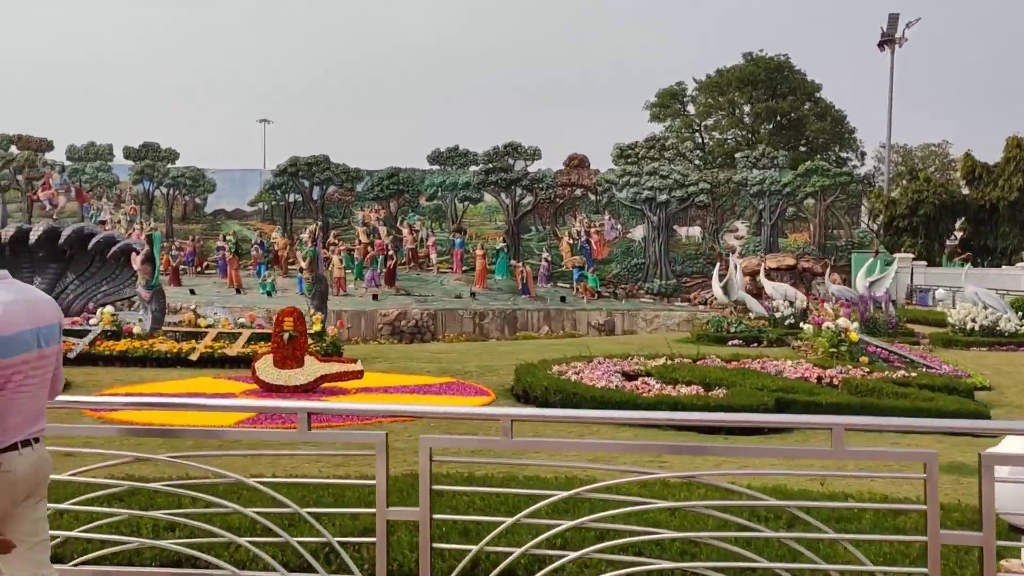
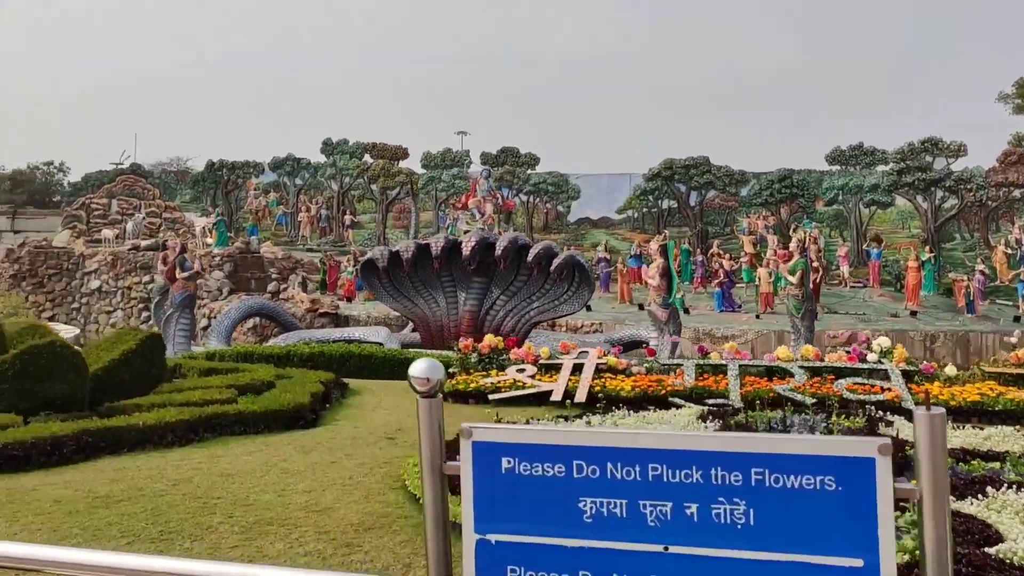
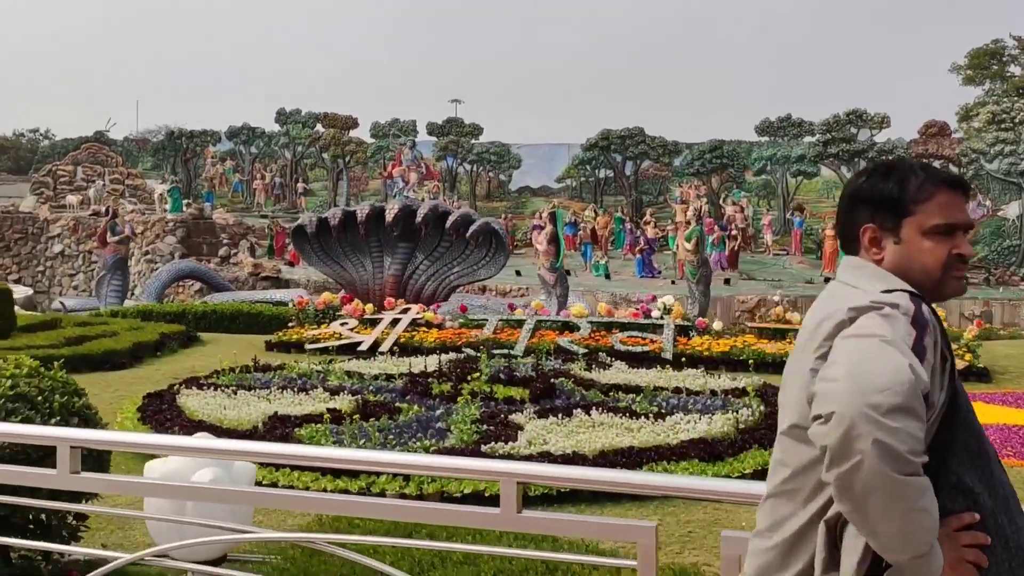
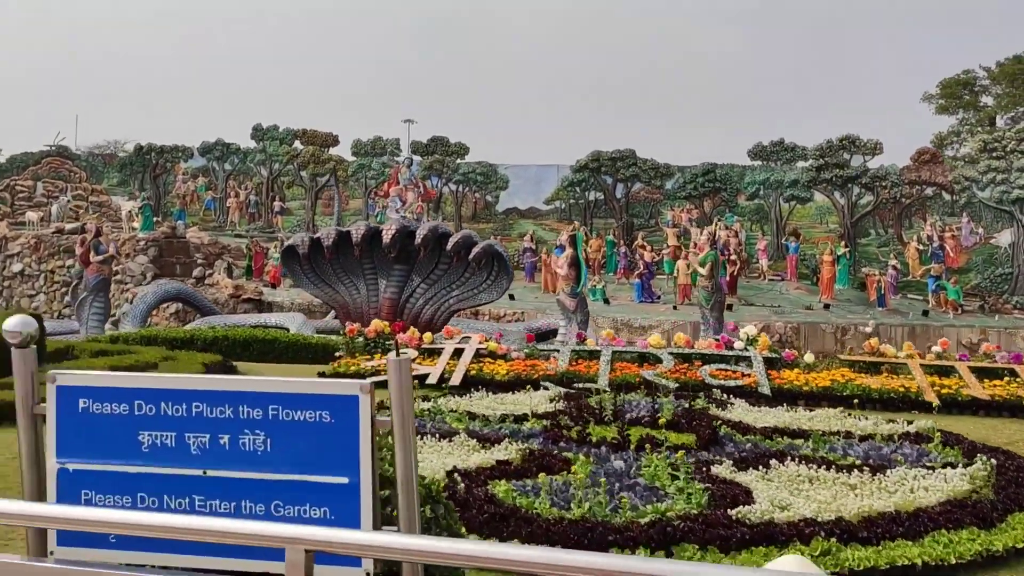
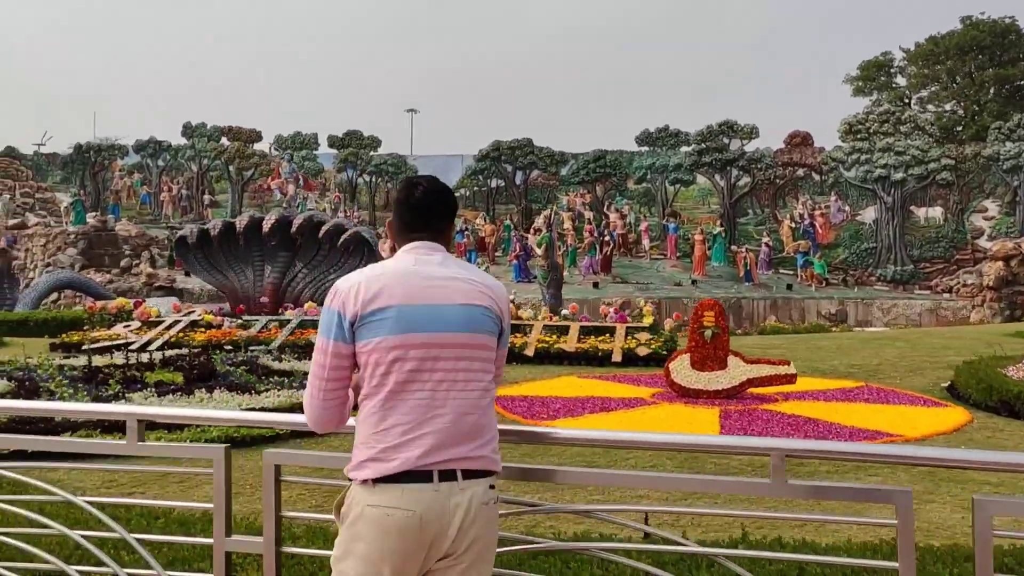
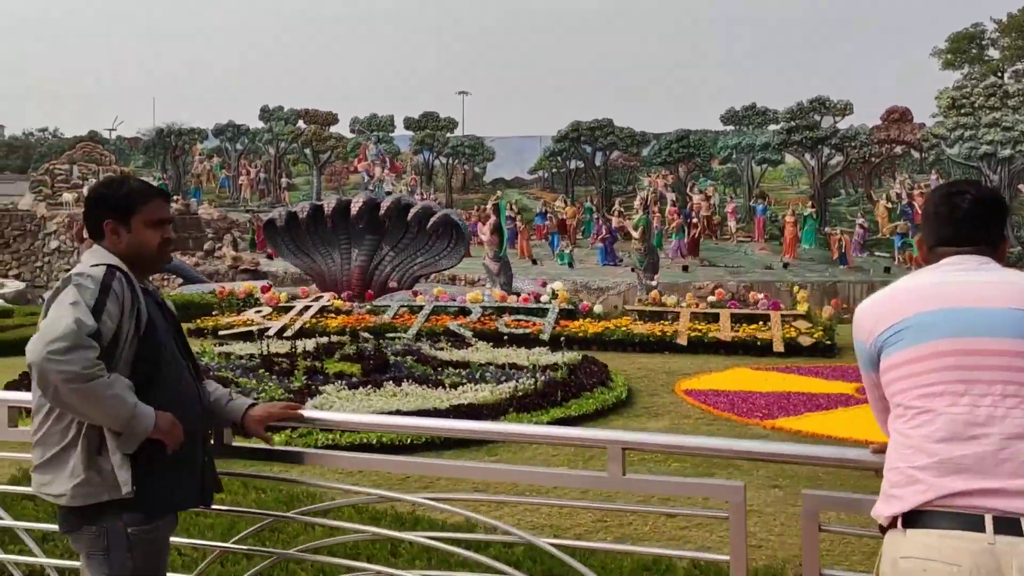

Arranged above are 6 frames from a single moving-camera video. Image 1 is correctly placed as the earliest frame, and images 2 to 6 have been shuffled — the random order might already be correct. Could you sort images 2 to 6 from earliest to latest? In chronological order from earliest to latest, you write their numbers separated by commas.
5, 6, 3, 4, 2
